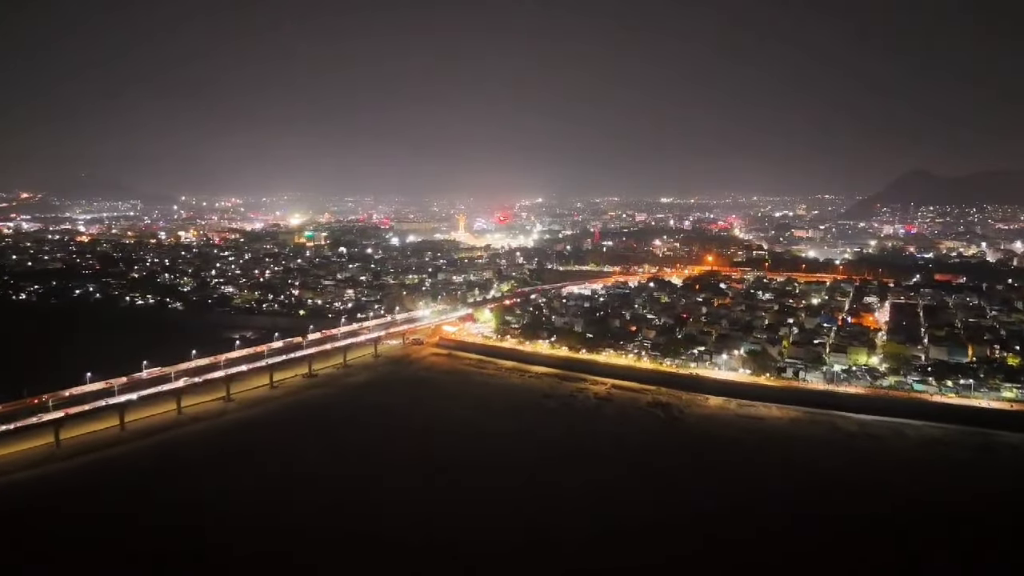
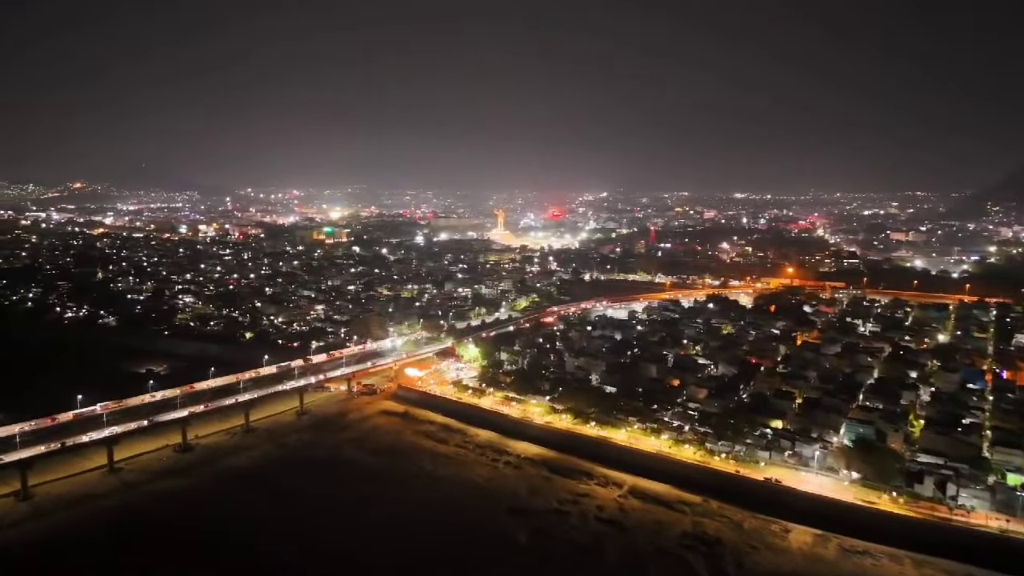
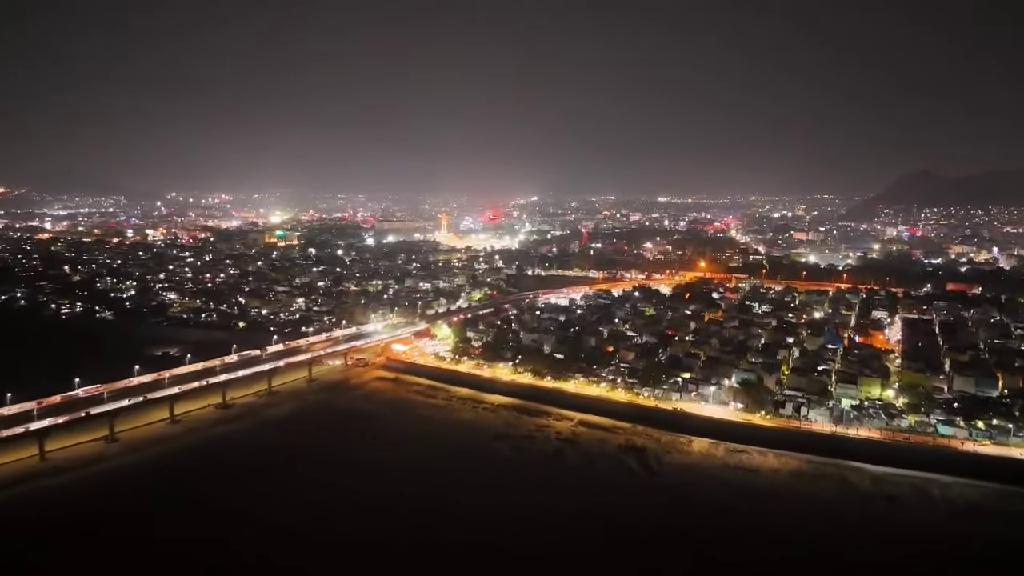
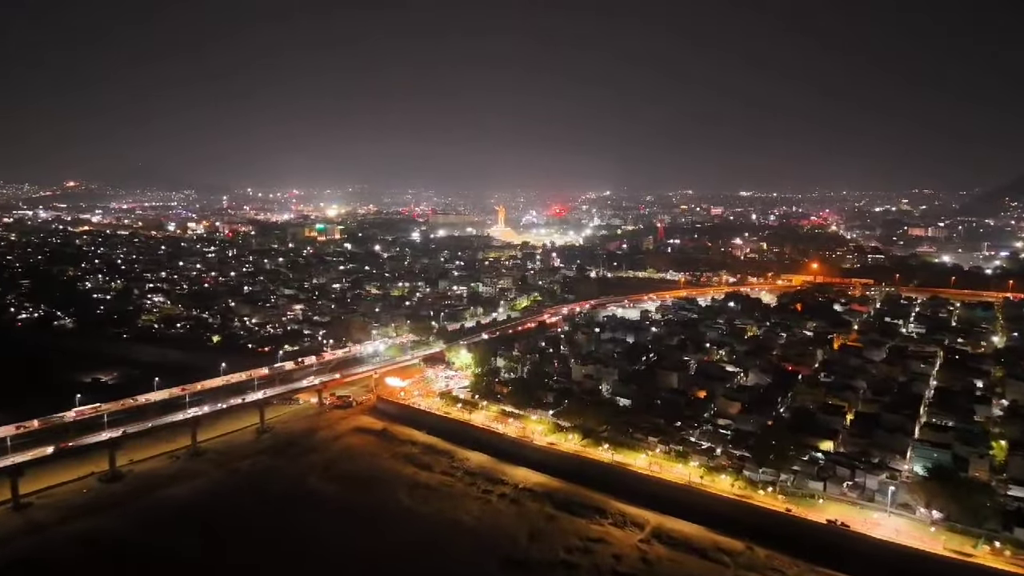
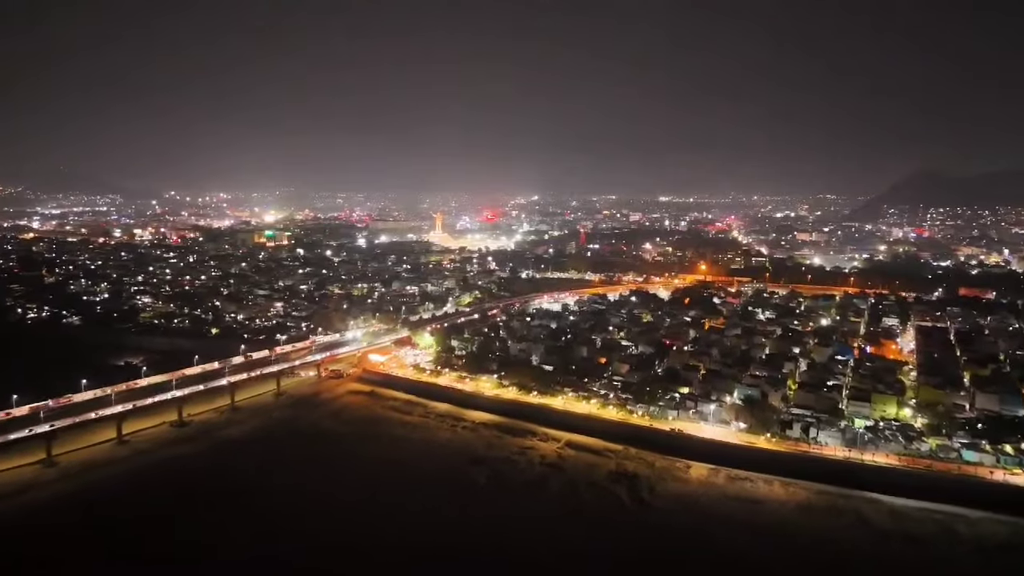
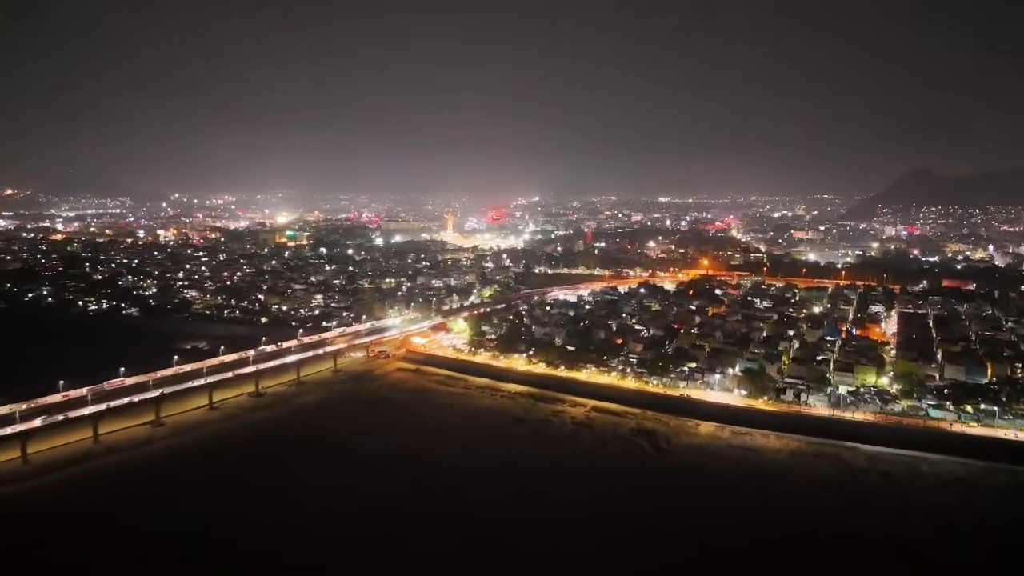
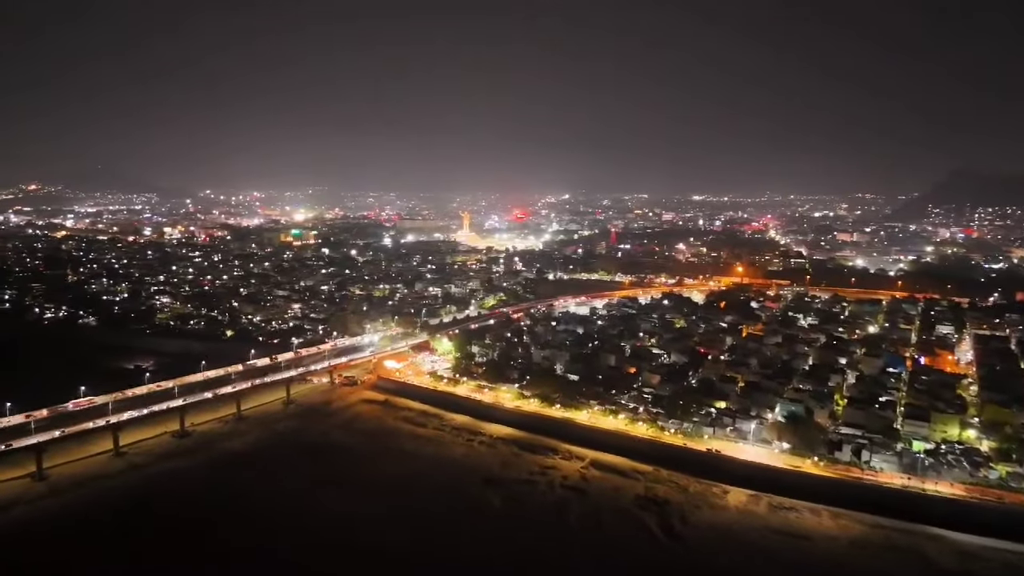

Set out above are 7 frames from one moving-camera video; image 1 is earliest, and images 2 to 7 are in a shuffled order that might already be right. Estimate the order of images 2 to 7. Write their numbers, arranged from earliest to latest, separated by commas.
6, 3, 5, 7, 2, 4
